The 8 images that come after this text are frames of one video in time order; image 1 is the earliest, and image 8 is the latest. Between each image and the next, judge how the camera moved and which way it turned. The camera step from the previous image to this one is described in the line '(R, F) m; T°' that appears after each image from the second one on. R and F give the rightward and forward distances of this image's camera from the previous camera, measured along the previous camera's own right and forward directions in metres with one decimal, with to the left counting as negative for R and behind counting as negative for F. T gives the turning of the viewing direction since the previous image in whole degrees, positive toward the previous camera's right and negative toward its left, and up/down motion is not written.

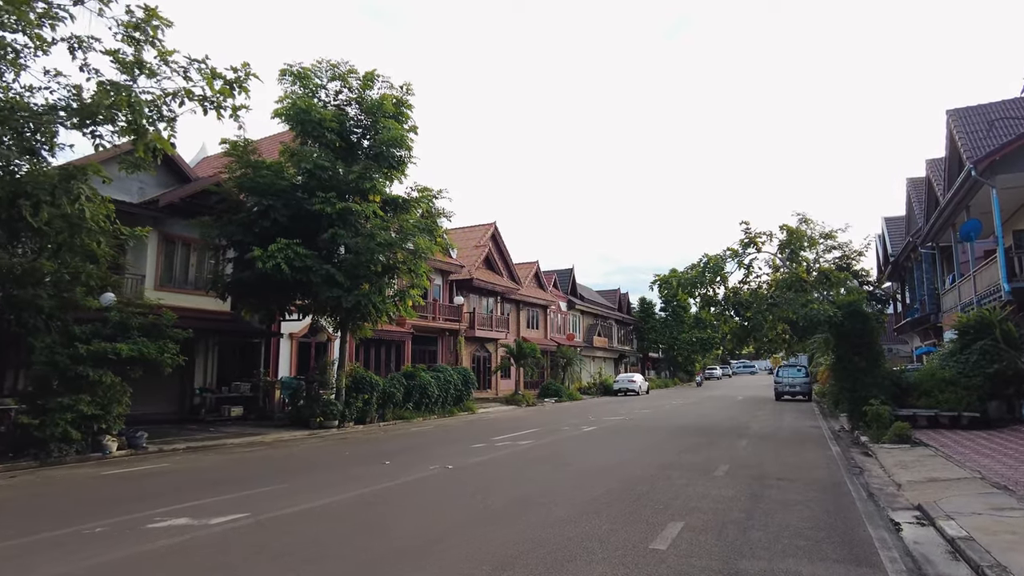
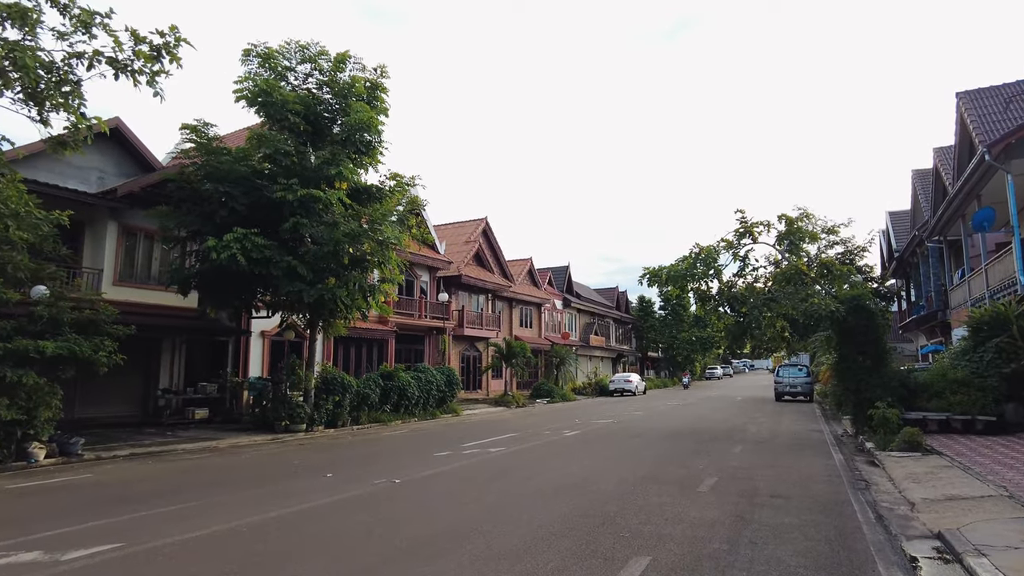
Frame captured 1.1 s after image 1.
(+0.7, +1.3) m; 0°
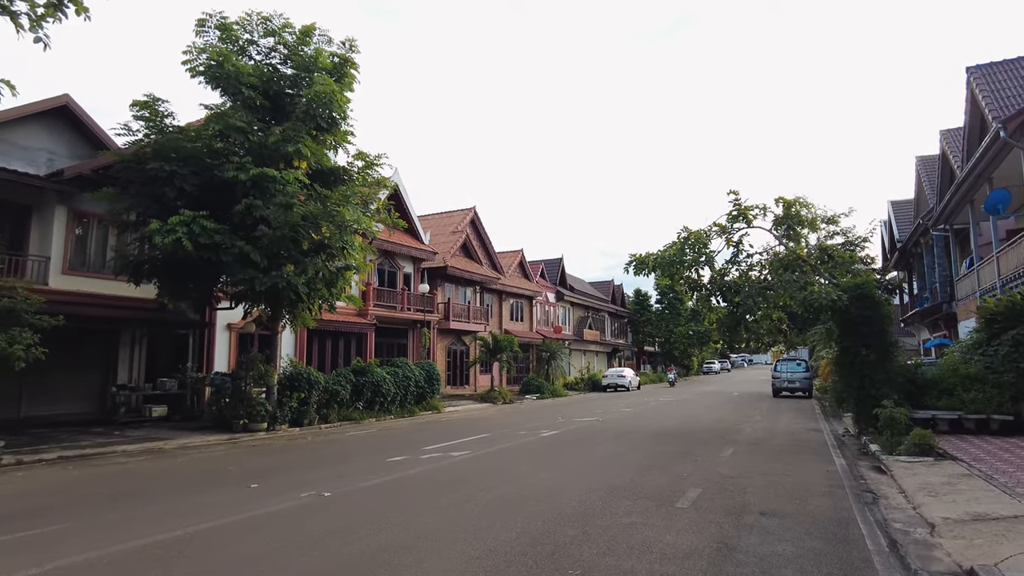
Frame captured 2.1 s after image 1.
(+0.6, +1.3) m; 0°
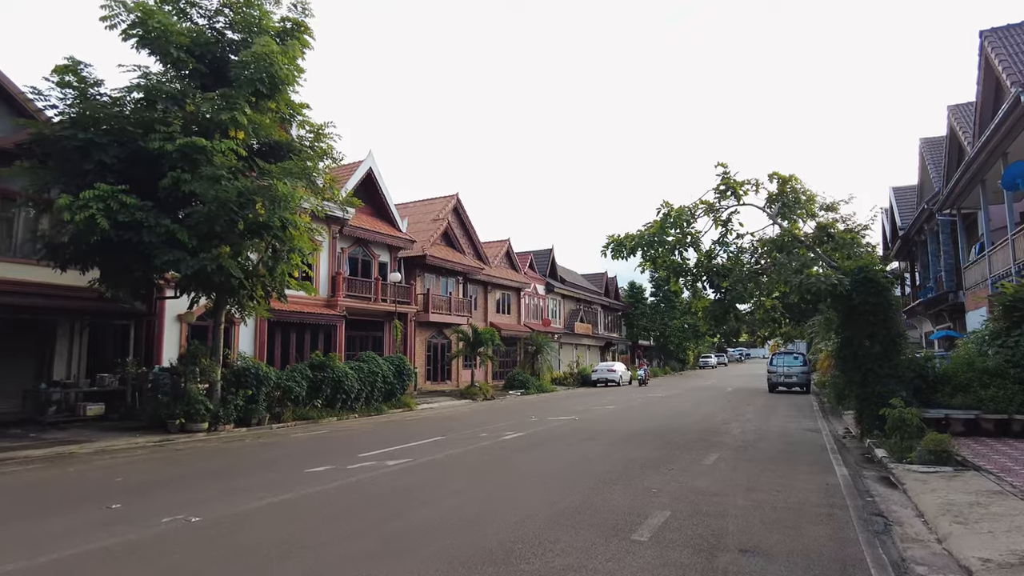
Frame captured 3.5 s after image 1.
(+0.8, +1.7) m; 0°
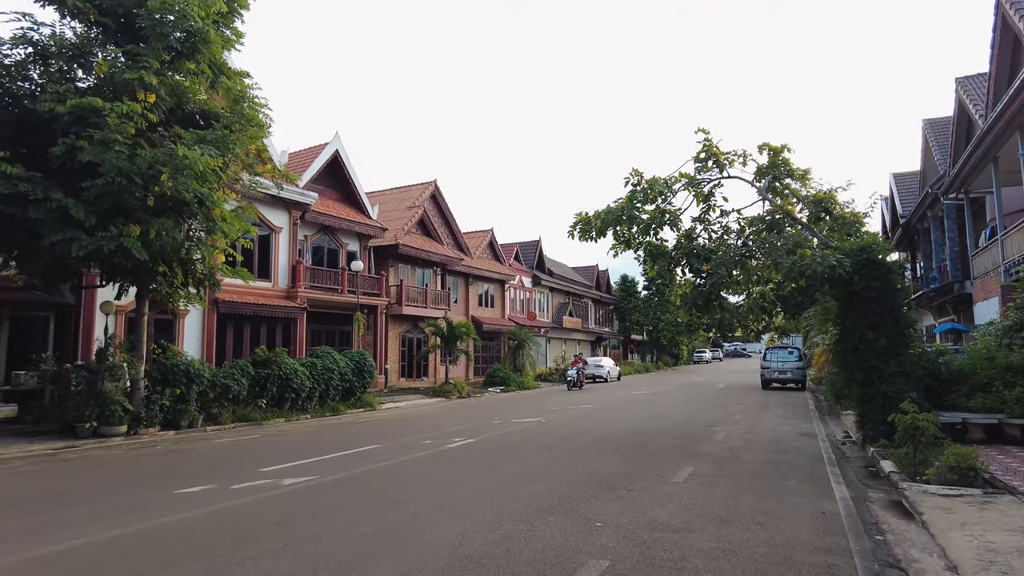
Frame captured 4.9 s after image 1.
(+0.9, +1.8) m; 0°
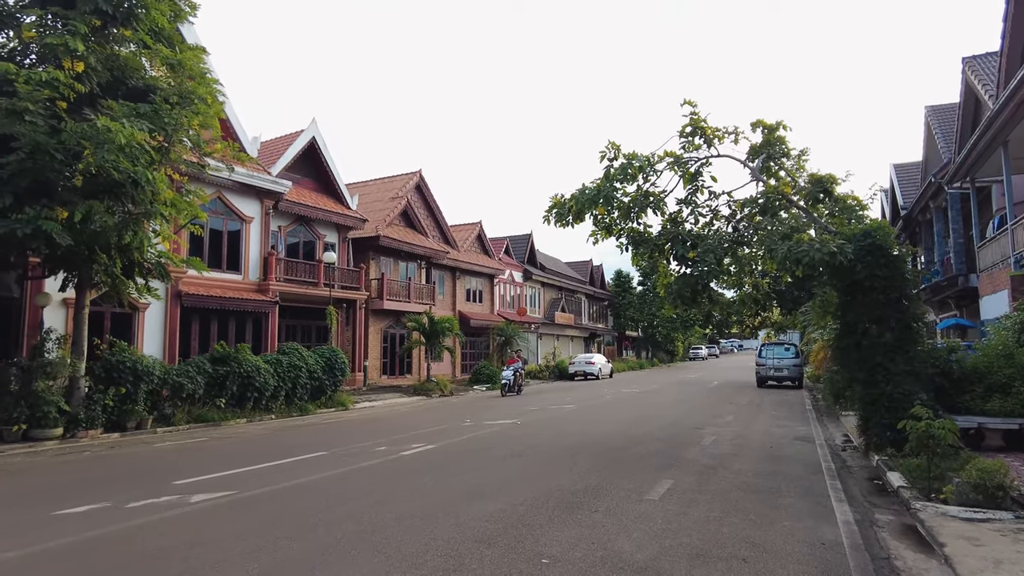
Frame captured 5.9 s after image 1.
(+0.5, +1.2) m; 0°
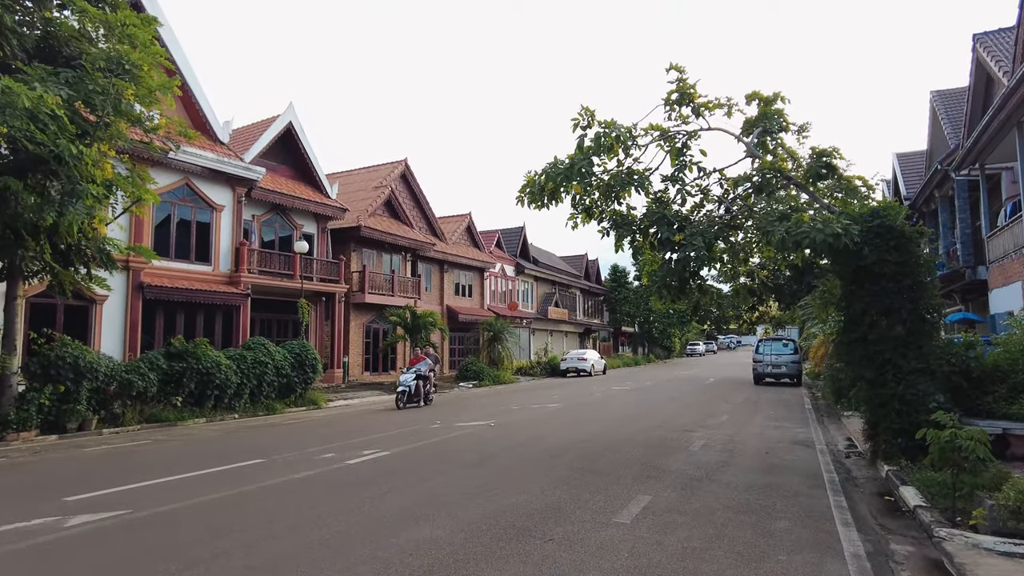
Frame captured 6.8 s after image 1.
(+0.5, +1.1) m; 0°
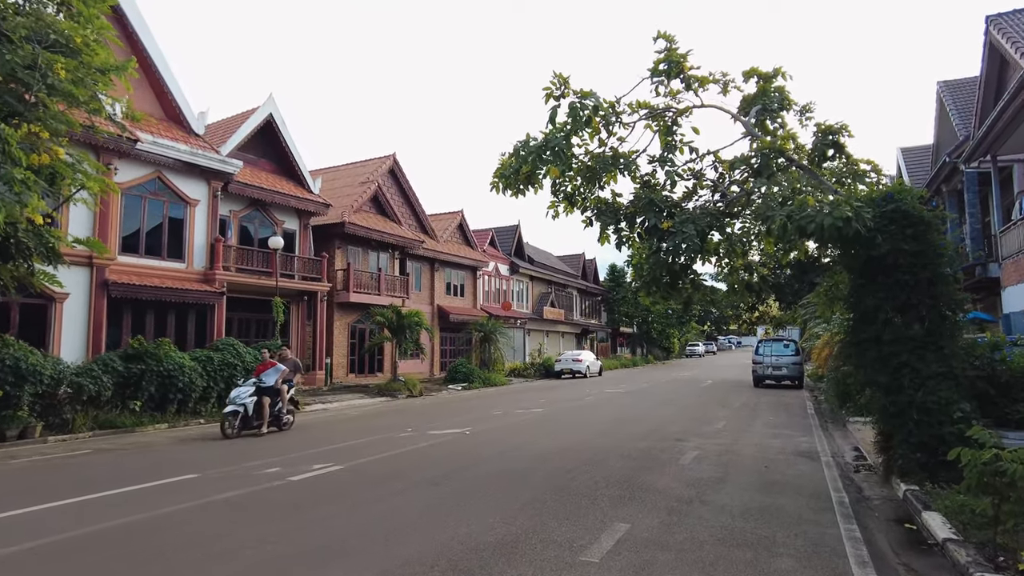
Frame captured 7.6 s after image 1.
(+0.4, +1.0) m; 0°
